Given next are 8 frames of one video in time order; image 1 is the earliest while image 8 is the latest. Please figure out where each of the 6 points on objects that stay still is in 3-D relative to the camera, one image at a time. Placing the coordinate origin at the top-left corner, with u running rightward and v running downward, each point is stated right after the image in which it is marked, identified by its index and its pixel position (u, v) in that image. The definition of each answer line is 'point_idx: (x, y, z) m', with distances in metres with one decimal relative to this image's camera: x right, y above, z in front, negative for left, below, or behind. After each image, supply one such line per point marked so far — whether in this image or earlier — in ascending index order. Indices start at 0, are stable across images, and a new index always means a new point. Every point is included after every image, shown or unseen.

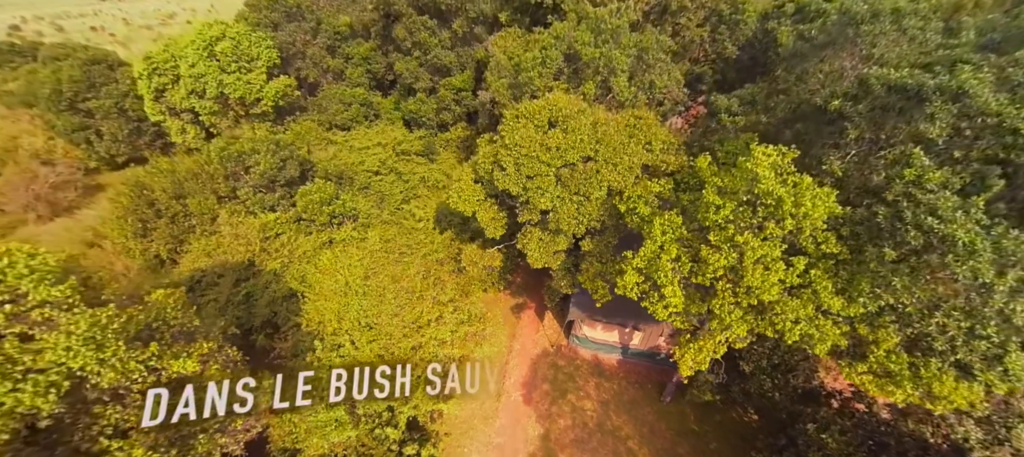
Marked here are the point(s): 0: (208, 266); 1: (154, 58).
0: (-10.4, -1.3, +13.4) m
1: (-17.9, +8.3, +19.6) m
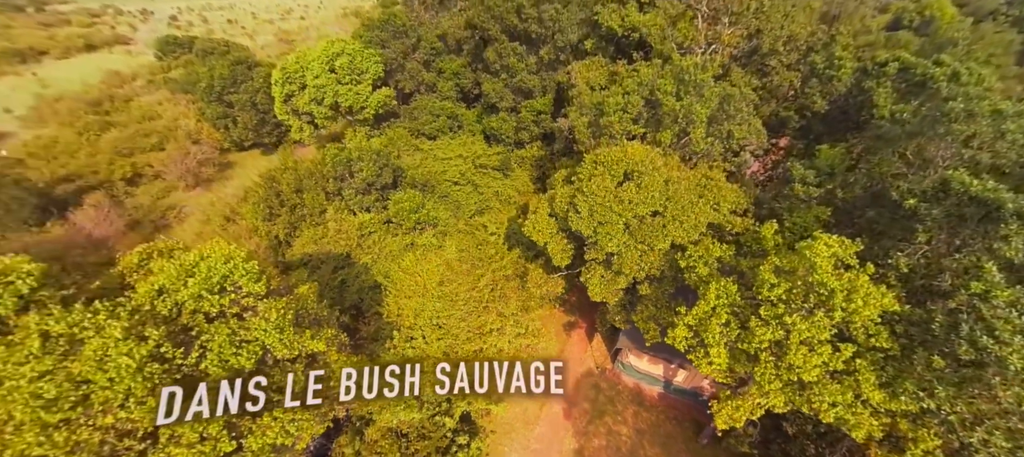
0: (-8.0, -1.0, +16.0) m
1: (-13.3, +9.4, +23.1) m
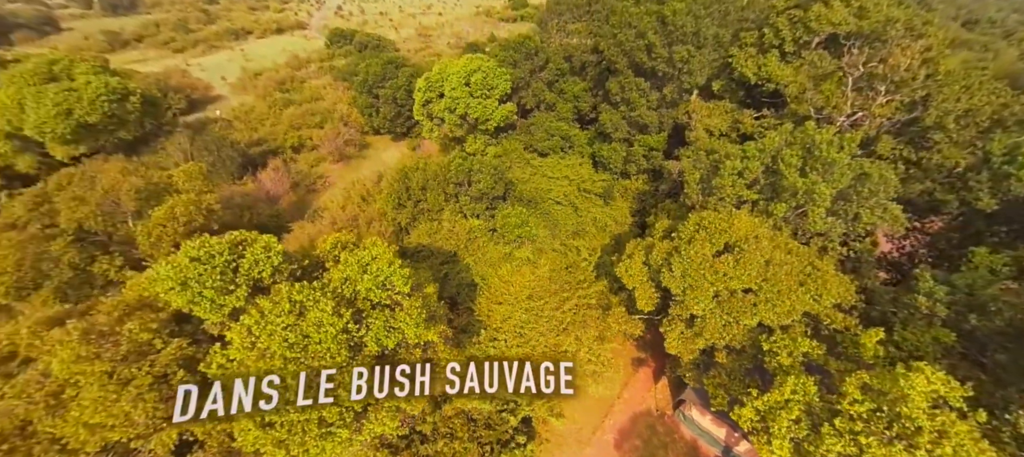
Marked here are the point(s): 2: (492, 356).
0: (-4.0, -0.8, +18.6) m
1: (-5.5, +10.2, +26.6) m
2: (-0.7, -4.8, +14.8) m
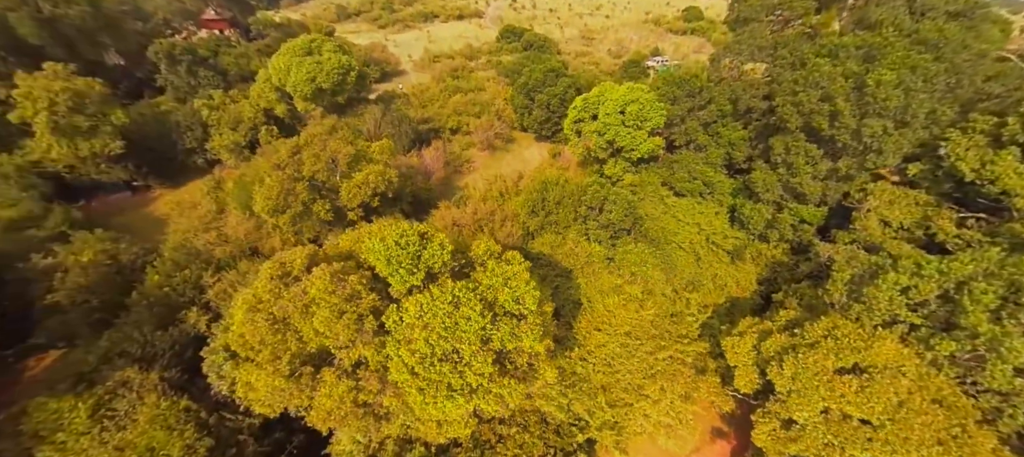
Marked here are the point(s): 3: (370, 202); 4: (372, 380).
0: (+1.8, -1.4, +20.3) m
1: (+5.5, +9.2, +28.0) m
2: (+2.6, -6.0, +15.9) m
3: (-6.9, +1.3, +19.5) m
4: (-3.8, -4.4, +11.1) m
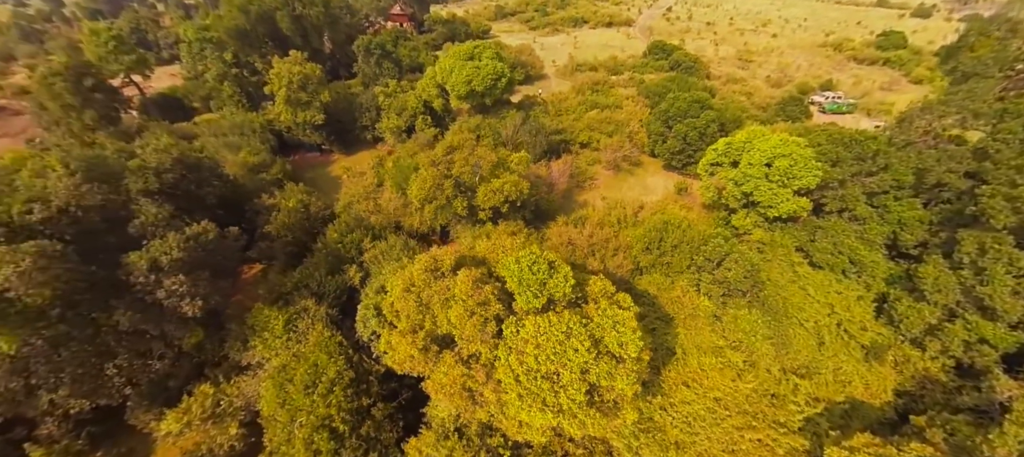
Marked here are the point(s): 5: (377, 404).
0: (+7.2, -3.5, +20.4) m
1: (+15.1, +5.7, +26.7) m
2: (+5.8, -8.0, +16.1) m
3: (-0.6, +1.1, +21.7) m
4: (-1.1, -4.8, +12.9) m
5: (-5.1, -6.7, +14.8) m
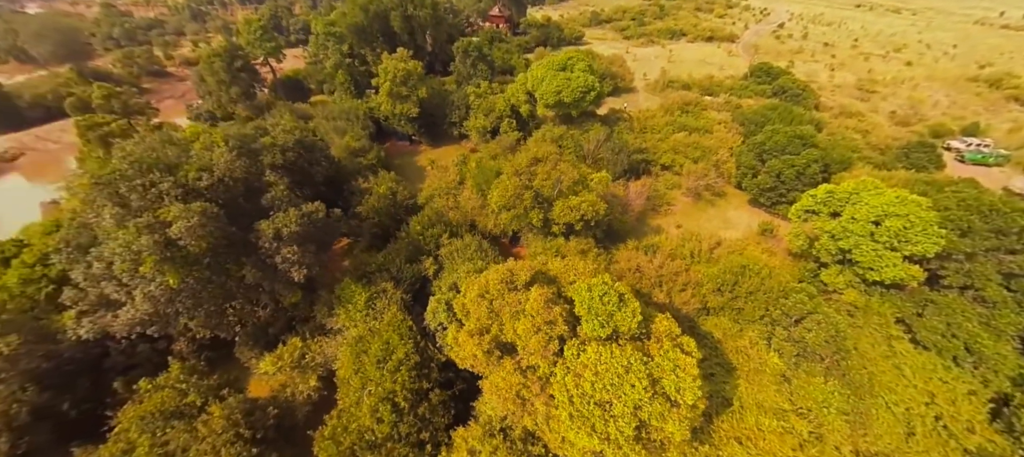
0: (+10.1, -5.5, +19.7) m
1: (+20.3, +2.2, +24.5) m
2: (+7.5, -9.7, +15.6) m
3: (+3.5, +0.2, +22.2) m
4: (+0.7, -5.4, +13.7) m
5: (-3.2, -6.7, +16.2) m
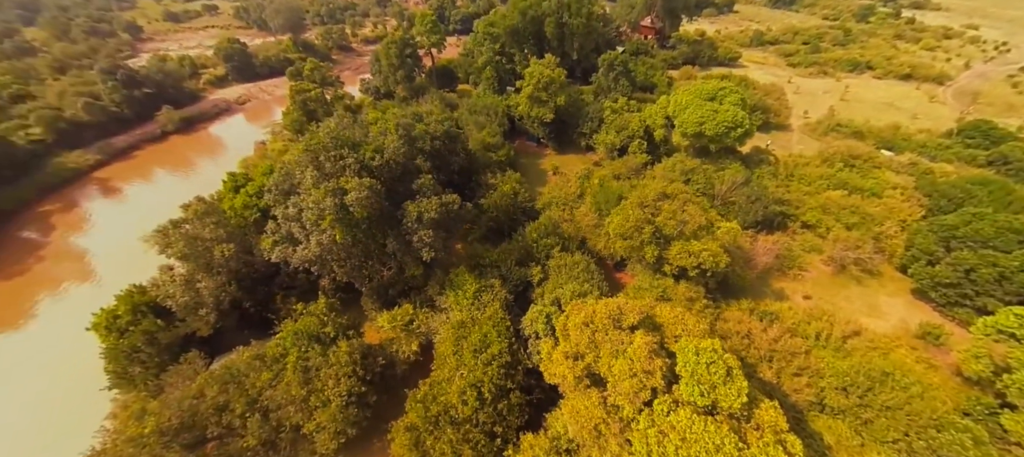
0: (+13.8, -9.3, +17.5) m
1: (+26.4, -4.3, +19.5) m
2: (+9.4, -12.6, +14.3) m
3: (+9.5, -2.3, +21.4) m
4: (+3.5, -6.7, +13.9) m
5: (+0.1, -7.2, +17.4) m
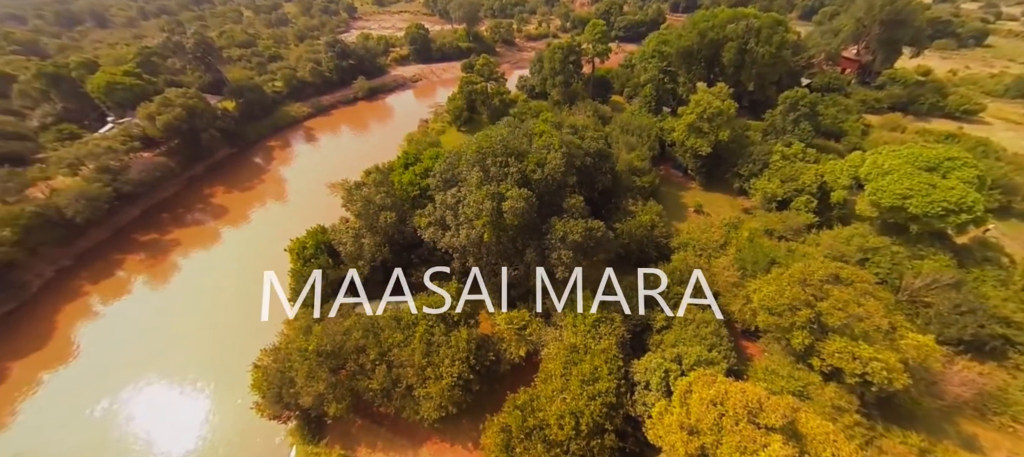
0: (+16.6, -14.4, +13.4) m
1: (+30.0, -12.6, +11.6) m
2: (+10.7, -16.3, +11.7) m
3: (+15.4, -6.7, +18.2) m
4: (+6.6, -9.2, +12.9) m
5: (+4.3, -9.0, +17.1) m
